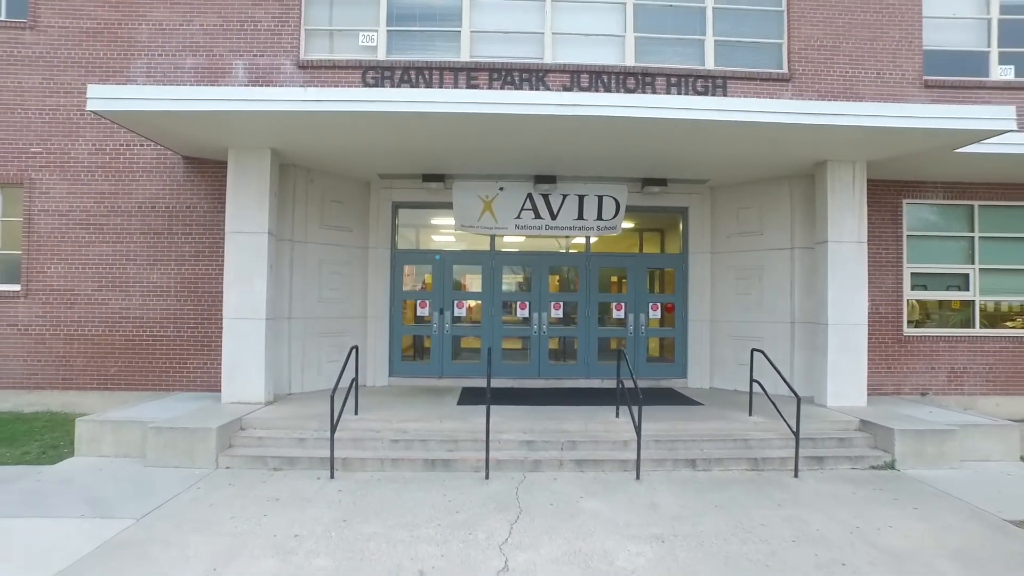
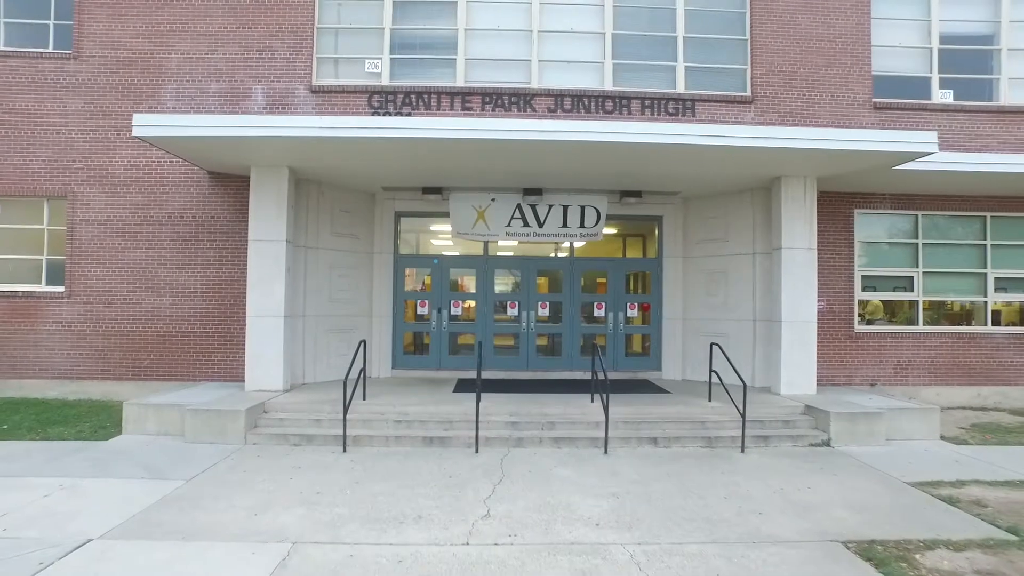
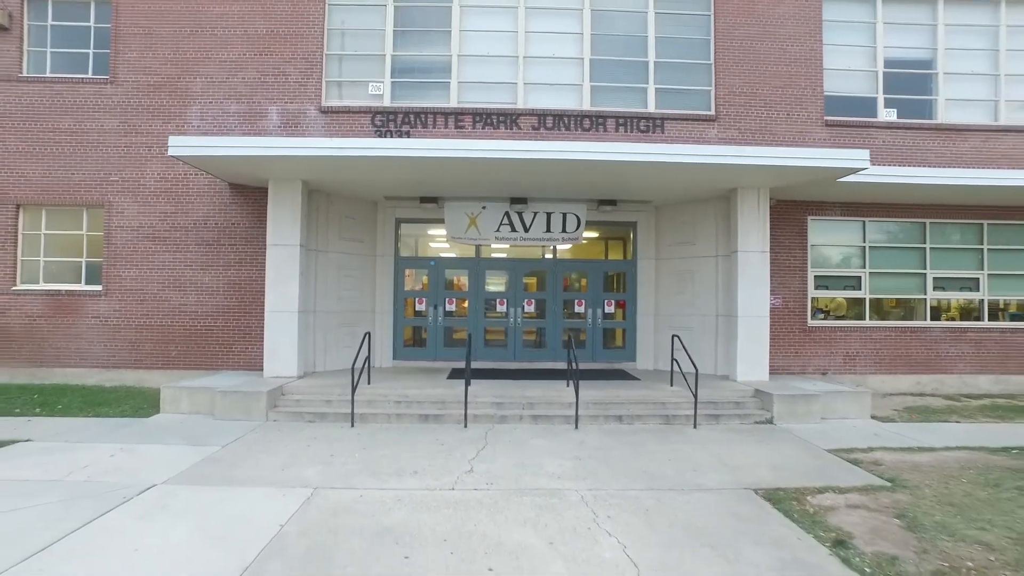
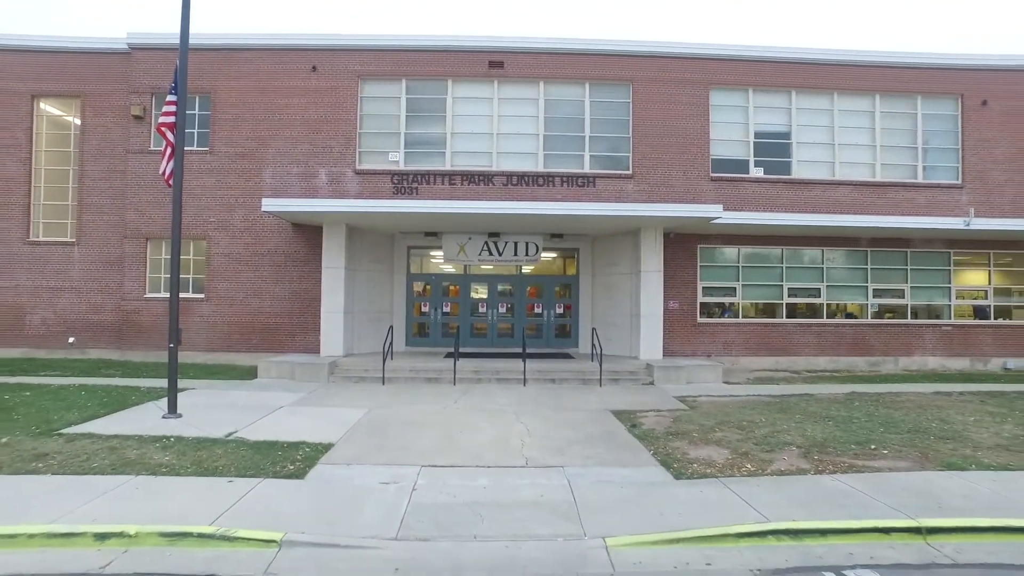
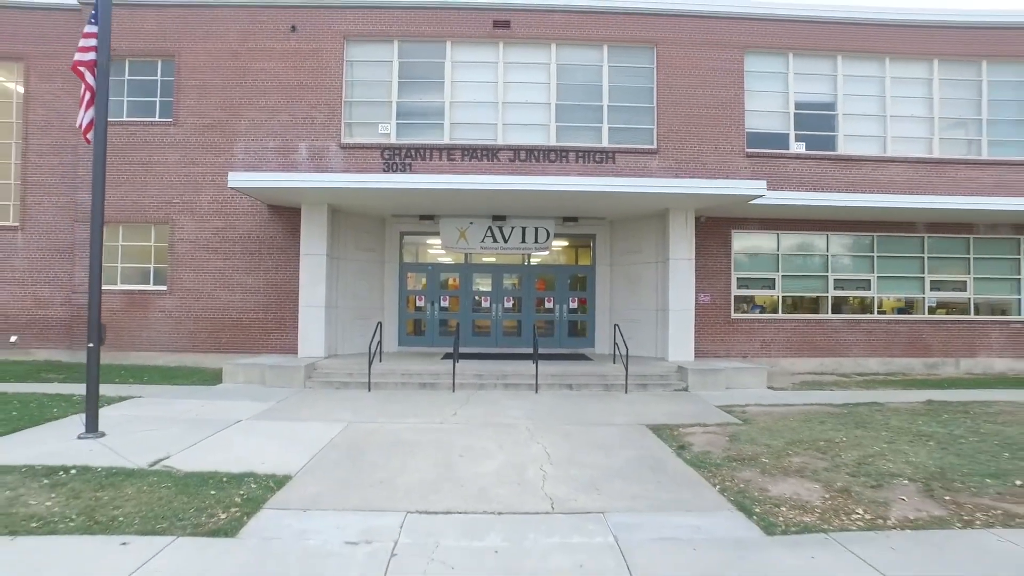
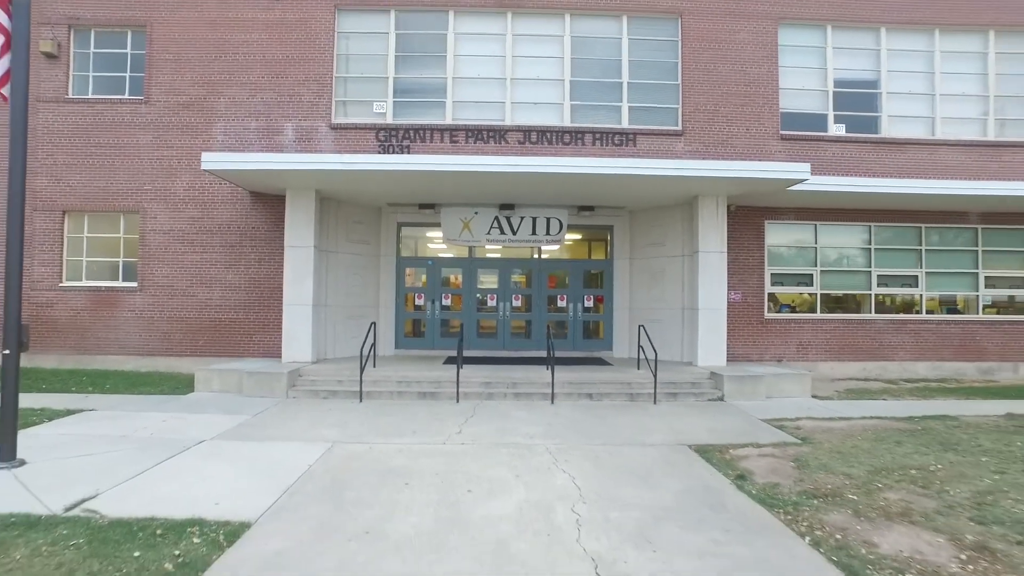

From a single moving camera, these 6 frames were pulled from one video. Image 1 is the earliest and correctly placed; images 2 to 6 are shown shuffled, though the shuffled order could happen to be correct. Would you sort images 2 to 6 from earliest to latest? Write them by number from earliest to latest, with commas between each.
2, 3, 6, 5, 4
